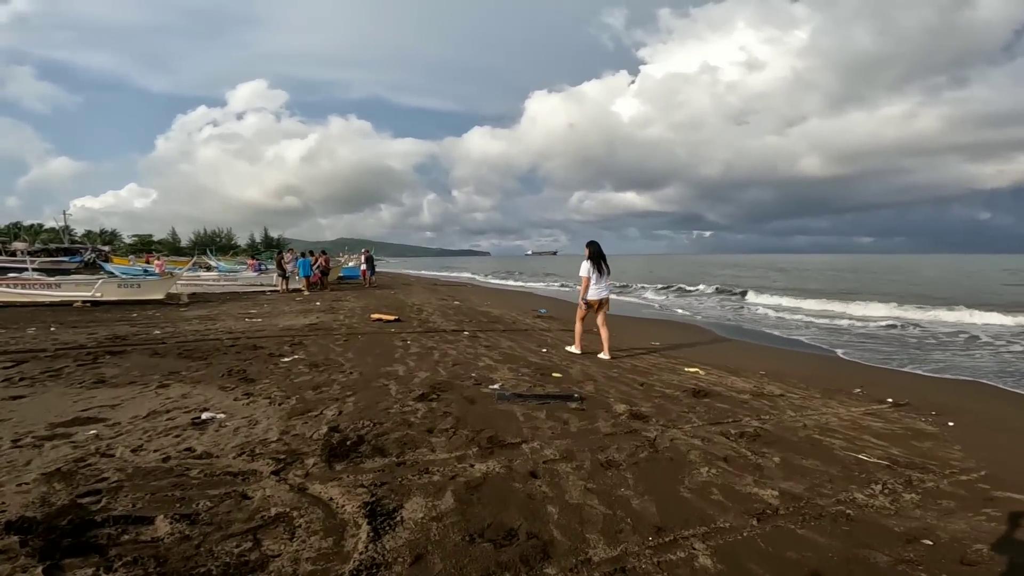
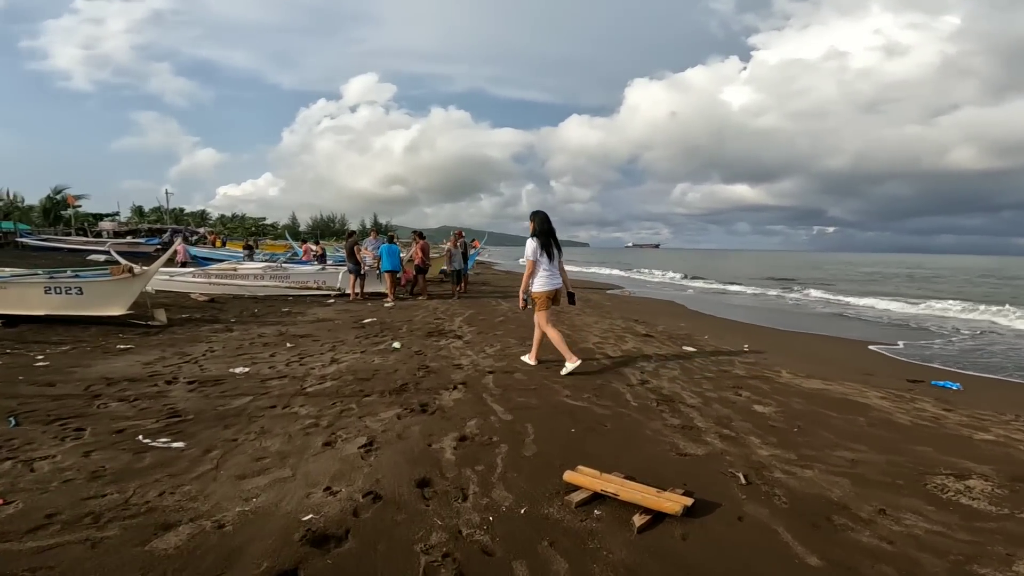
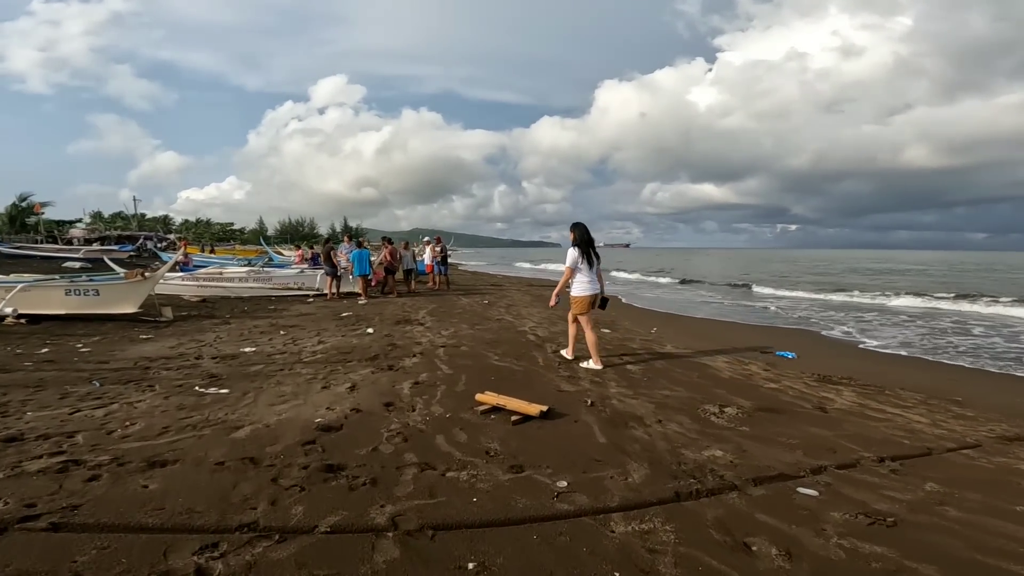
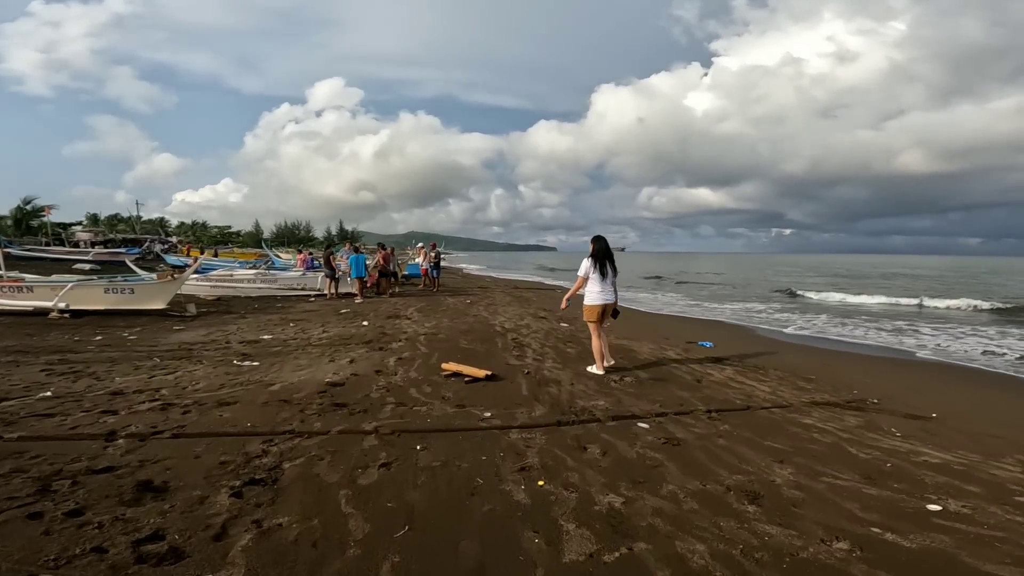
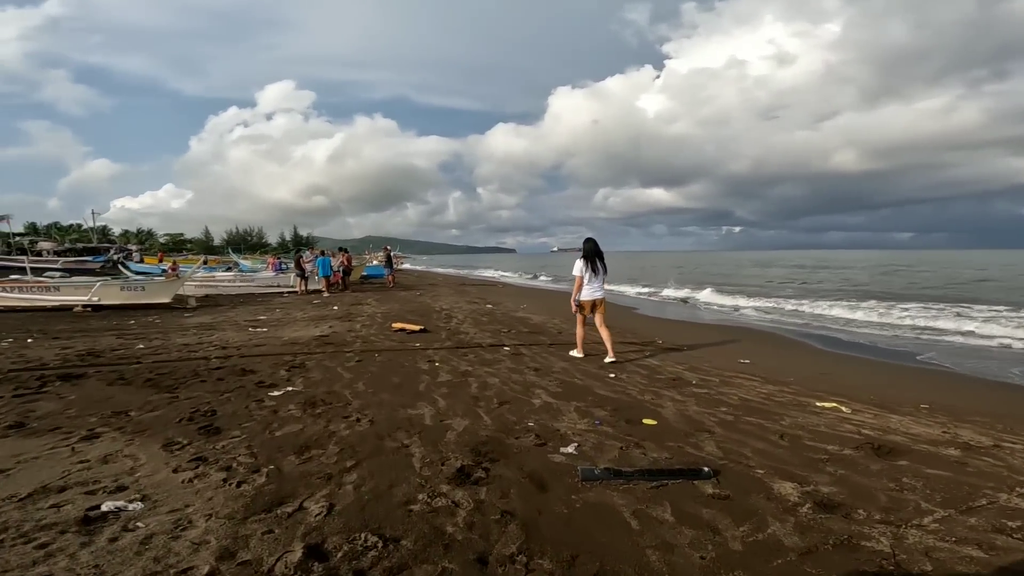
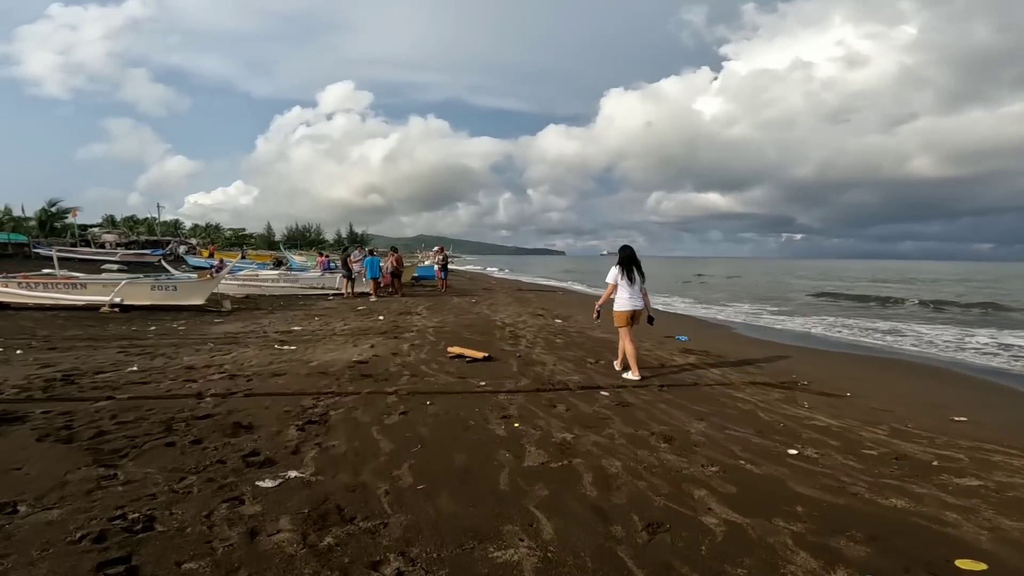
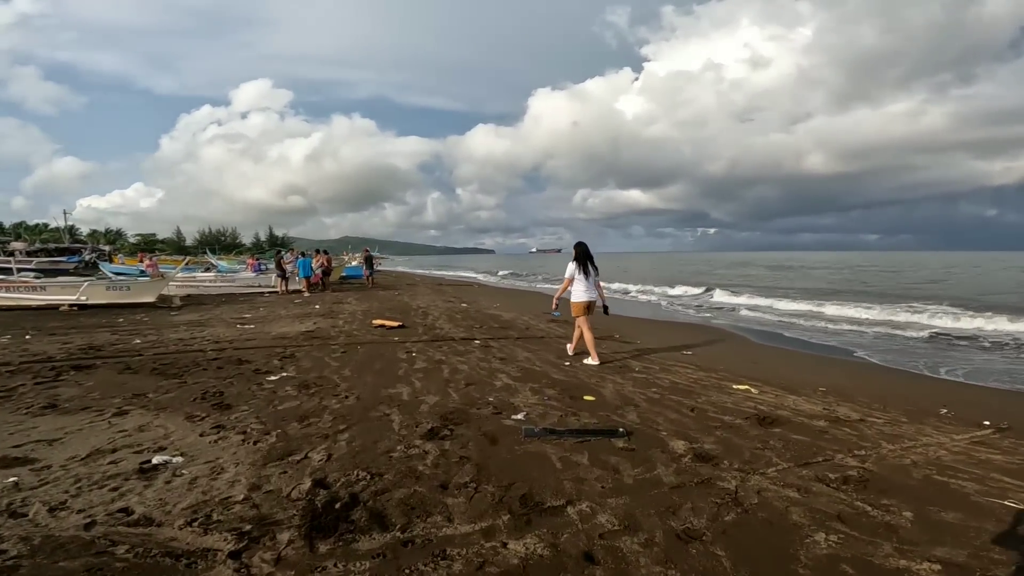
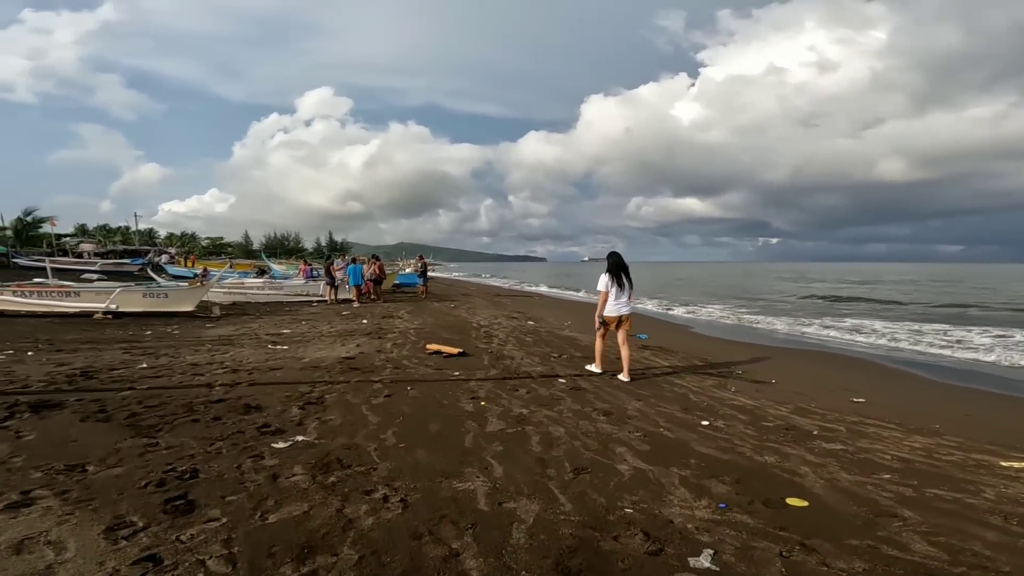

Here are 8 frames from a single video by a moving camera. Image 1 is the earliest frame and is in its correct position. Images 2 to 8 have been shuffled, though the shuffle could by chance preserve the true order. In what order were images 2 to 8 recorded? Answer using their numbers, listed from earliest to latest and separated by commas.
7, 5, 8, 6, 4, 3, 2
